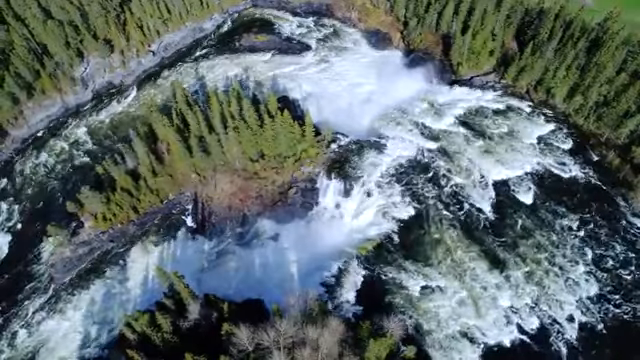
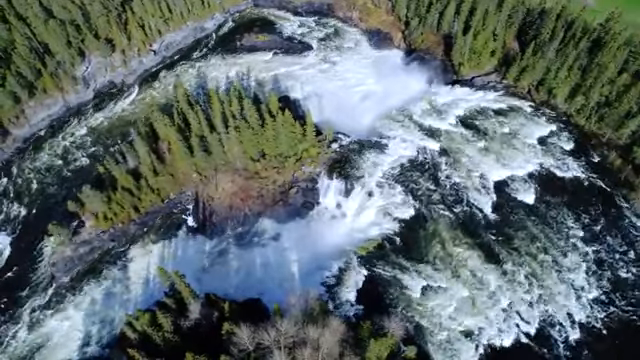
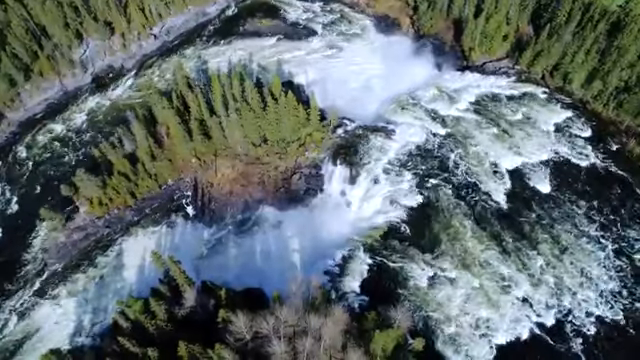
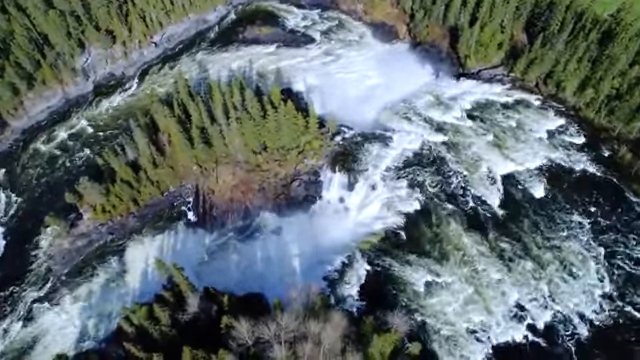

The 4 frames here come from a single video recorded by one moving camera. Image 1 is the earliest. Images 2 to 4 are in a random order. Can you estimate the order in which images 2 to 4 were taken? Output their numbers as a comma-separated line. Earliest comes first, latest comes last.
2, 4, 3
